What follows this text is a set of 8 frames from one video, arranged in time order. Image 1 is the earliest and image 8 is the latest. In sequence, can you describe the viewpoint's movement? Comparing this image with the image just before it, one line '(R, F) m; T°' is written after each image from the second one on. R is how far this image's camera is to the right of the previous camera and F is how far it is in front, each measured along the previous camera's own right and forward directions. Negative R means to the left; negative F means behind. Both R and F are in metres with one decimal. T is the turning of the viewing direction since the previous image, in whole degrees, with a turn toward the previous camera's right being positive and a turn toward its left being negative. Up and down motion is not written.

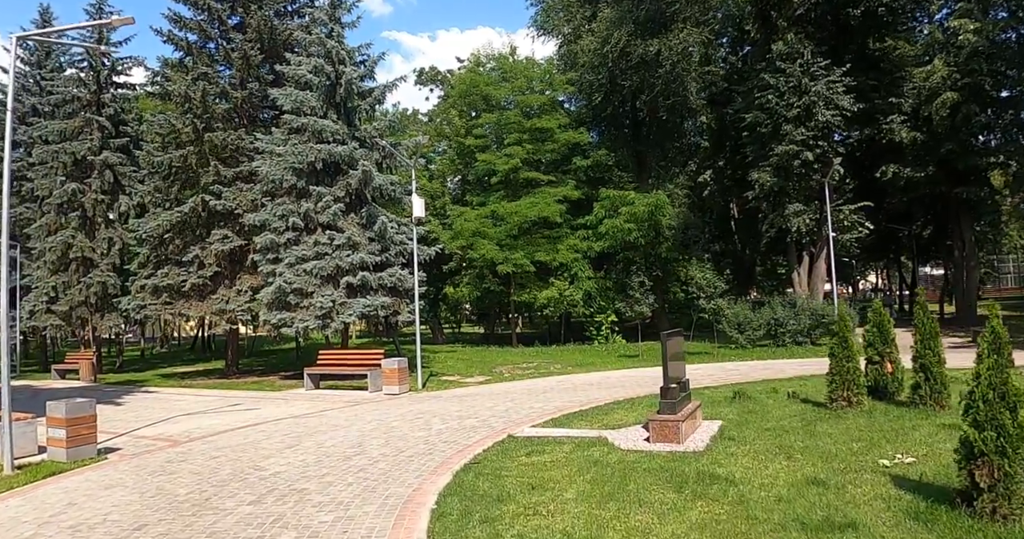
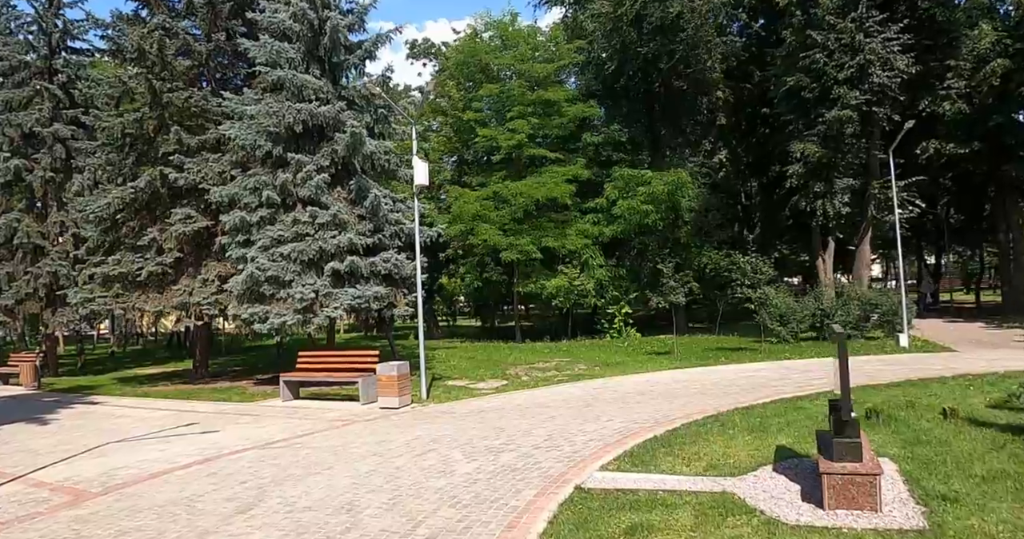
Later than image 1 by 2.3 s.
(-0.7, +3.0) m; +1°
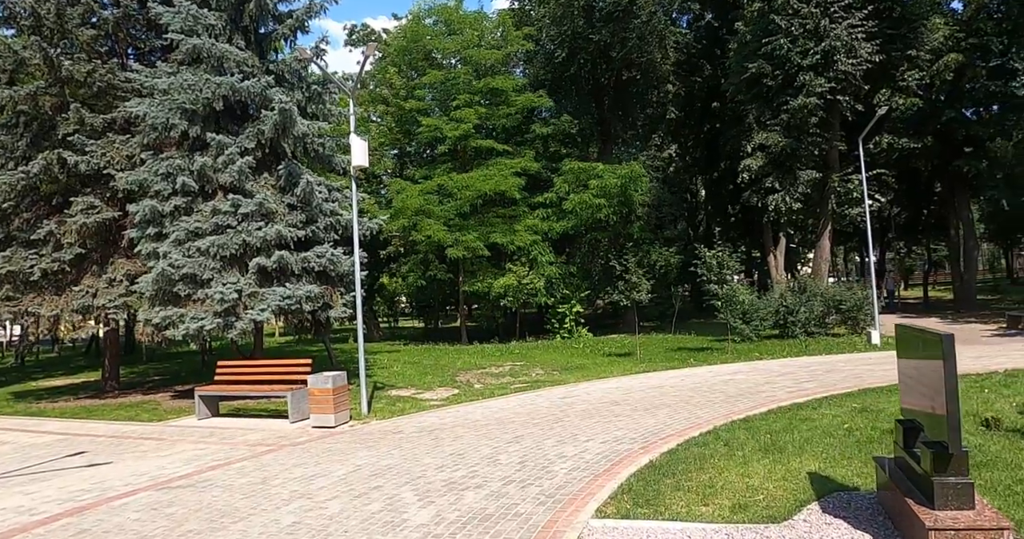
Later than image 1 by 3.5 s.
(-0.2, +1.6) m; +5°
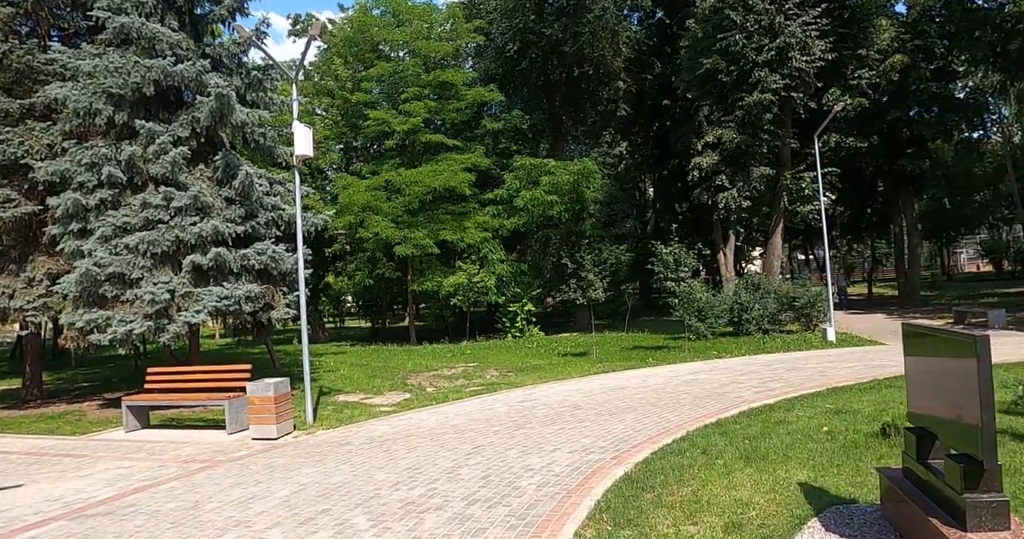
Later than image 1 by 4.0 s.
(-0.1, +0.6) m; +4°
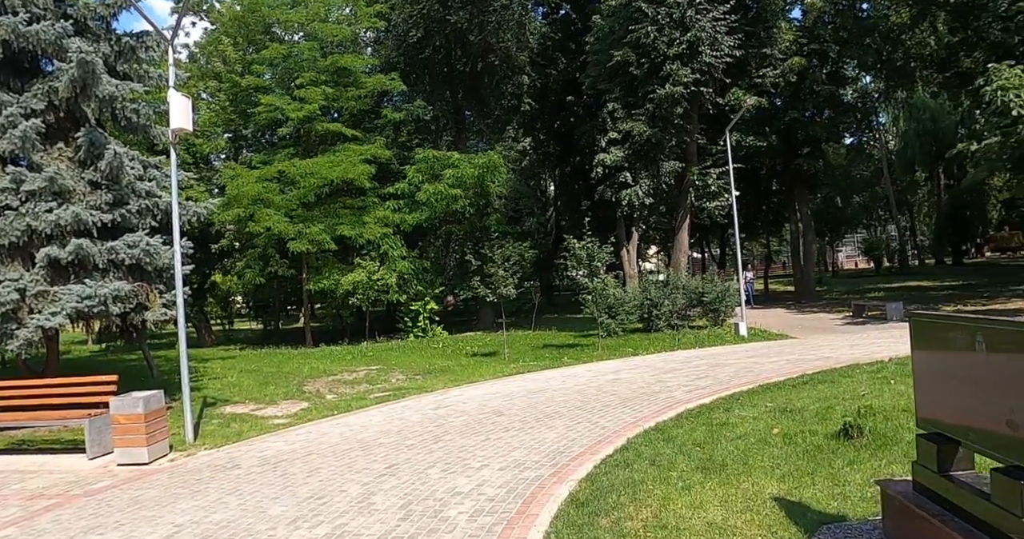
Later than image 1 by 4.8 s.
(-0.2, +0.9) m; +8°
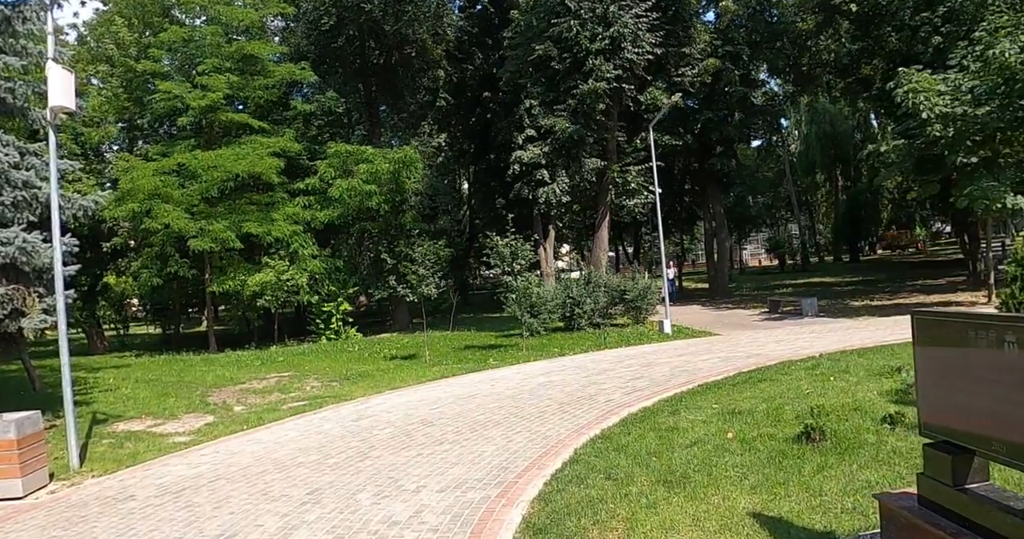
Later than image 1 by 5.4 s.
(-0.2, +0.6) m; +7°
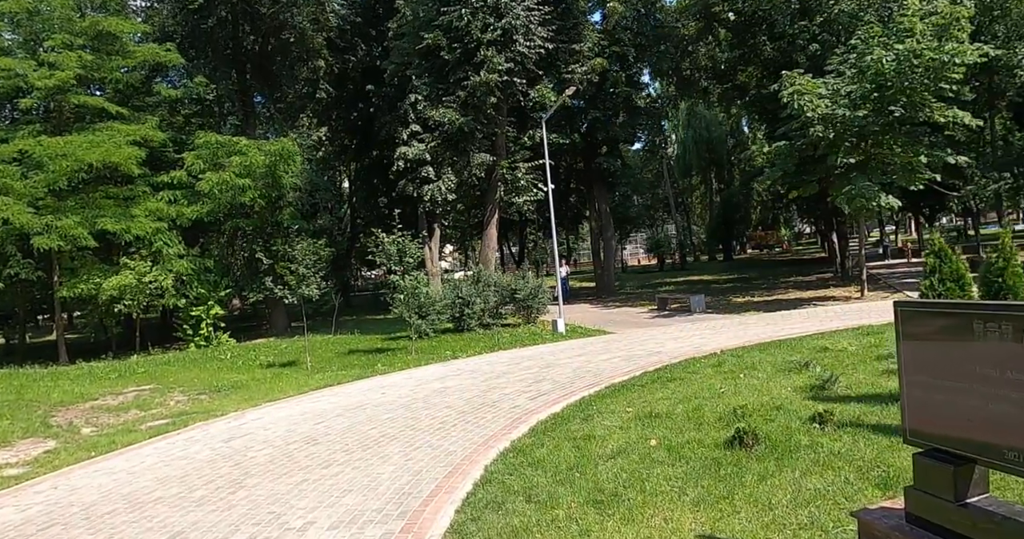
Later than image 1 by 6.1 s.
(-0.1, +0.7) m; +10°
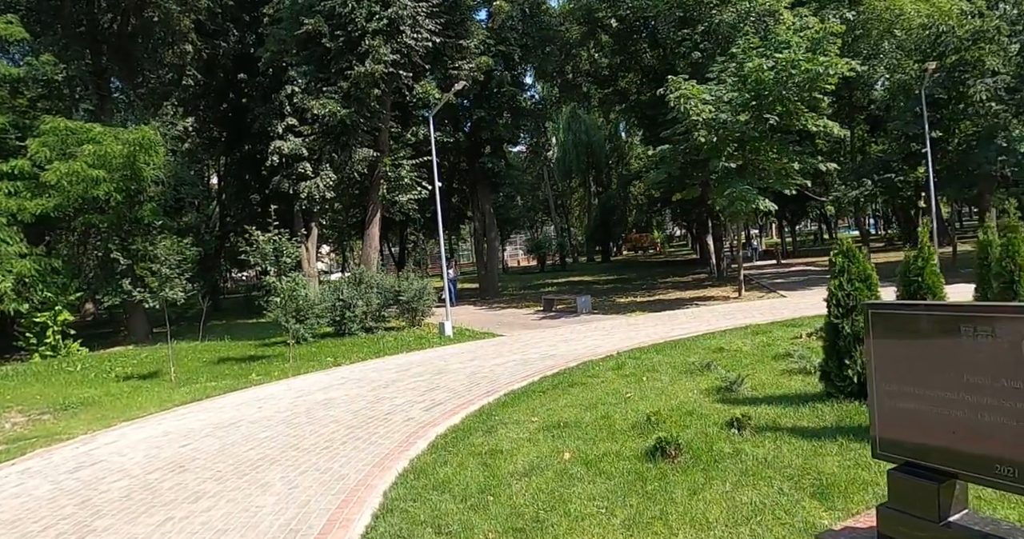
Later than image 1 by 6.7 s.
(-0.2, +0.5) m; +10°
